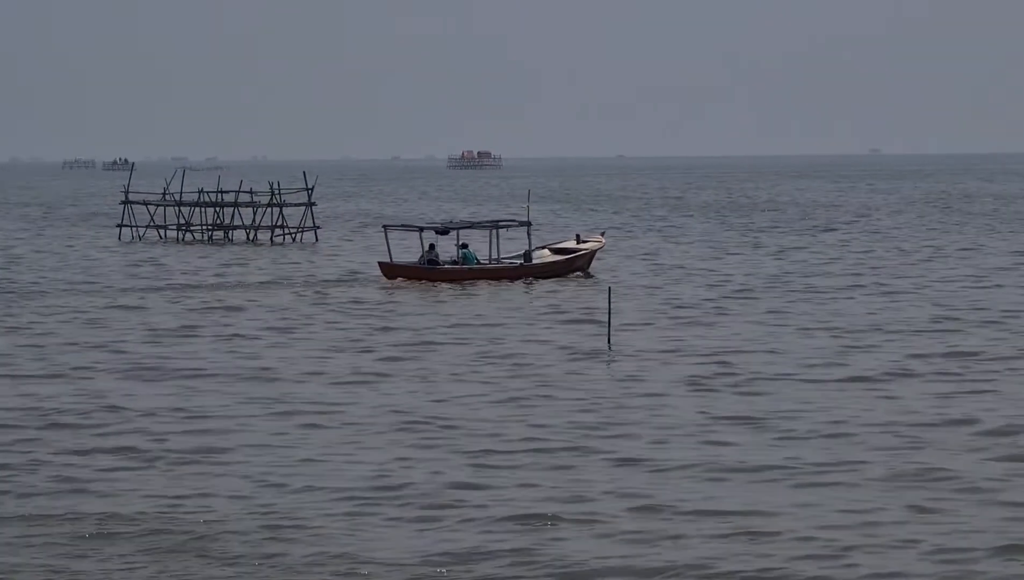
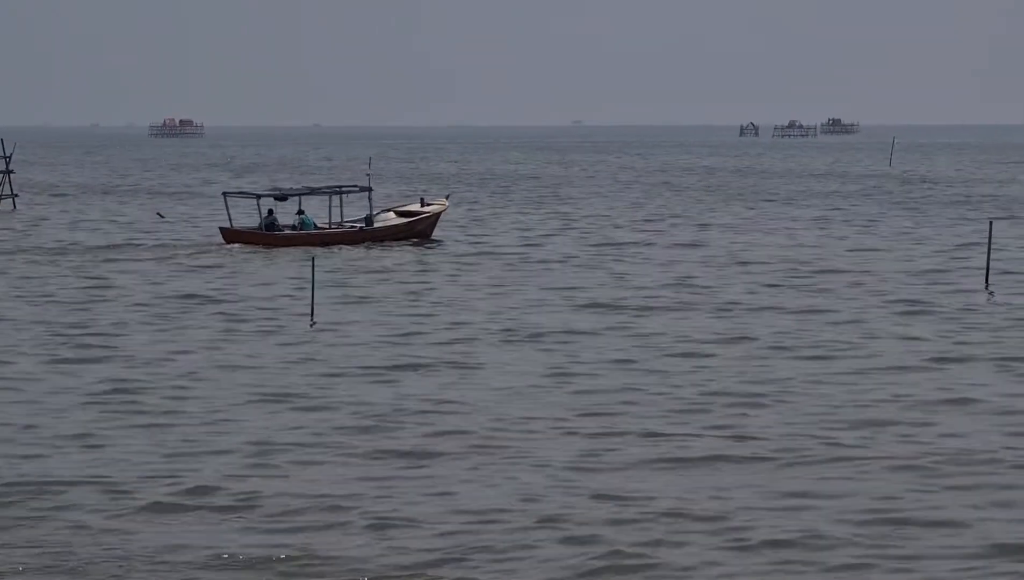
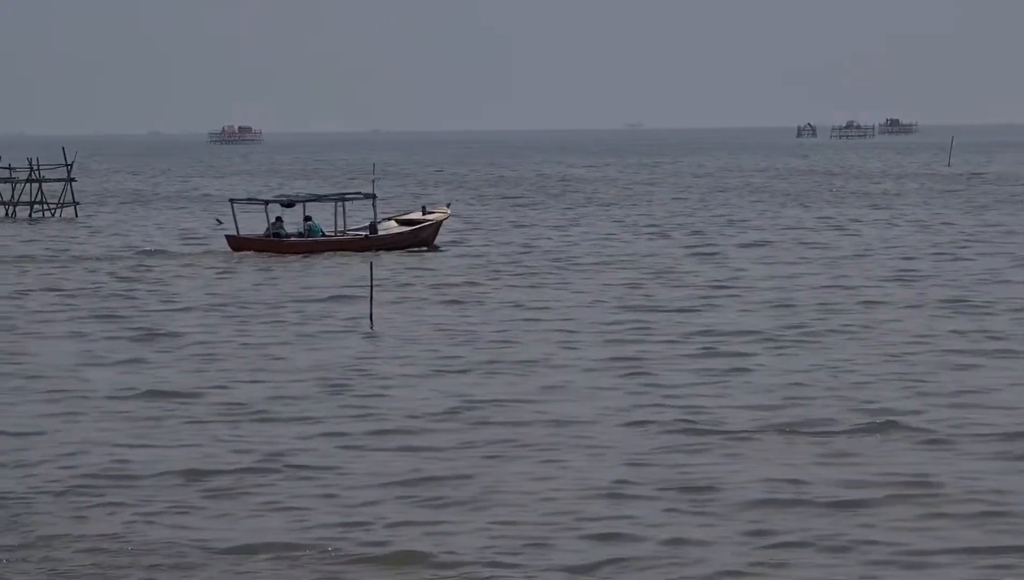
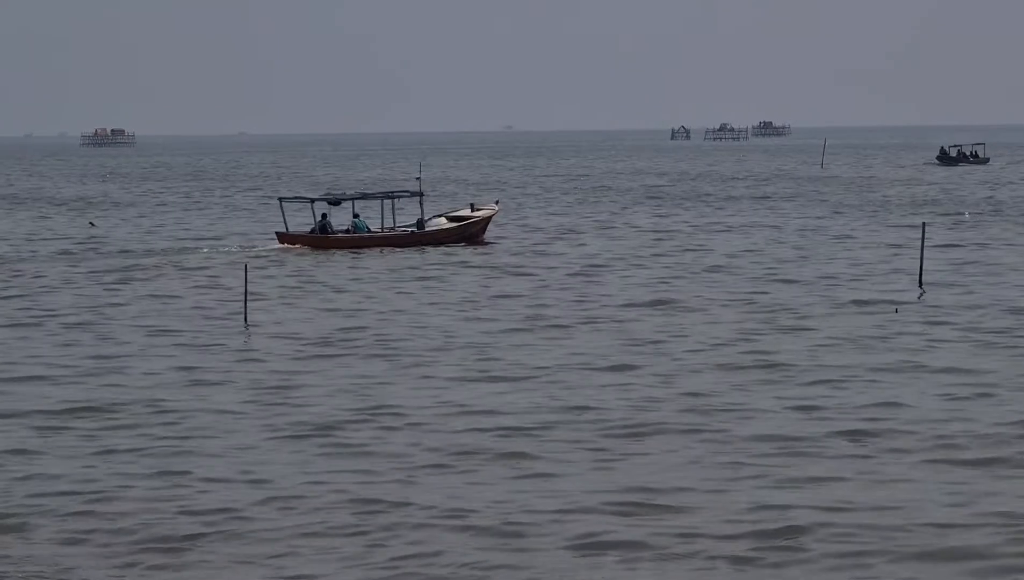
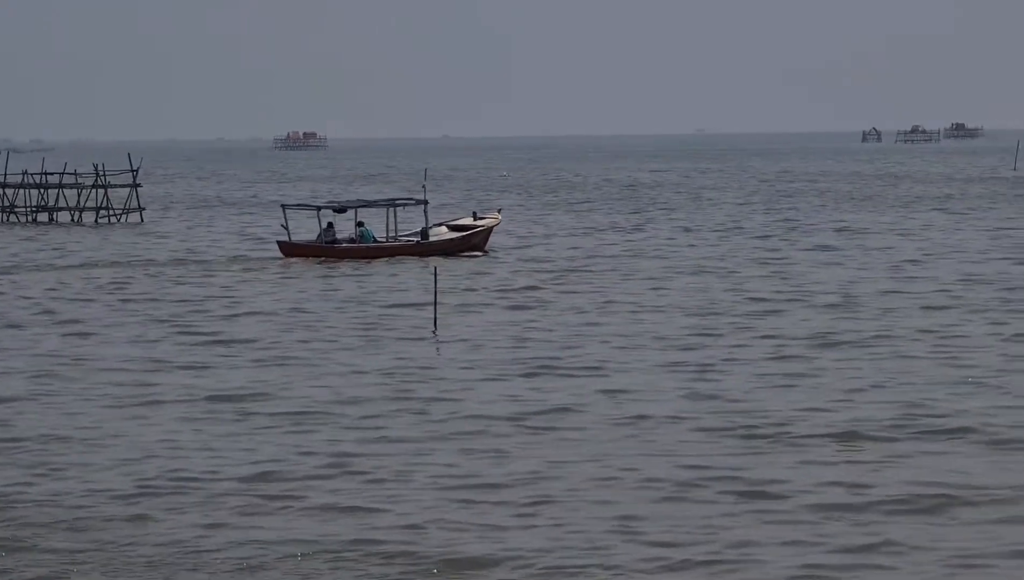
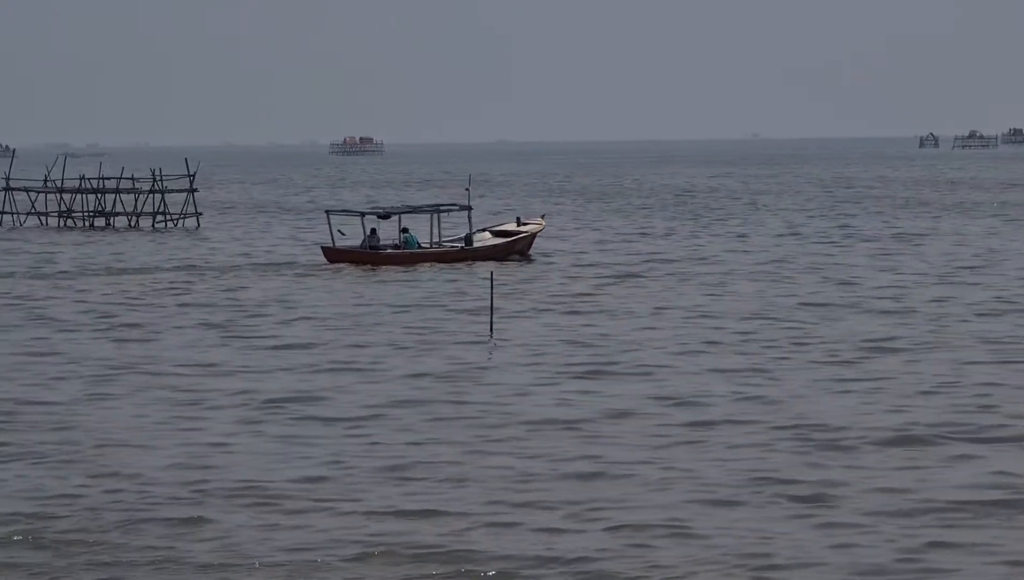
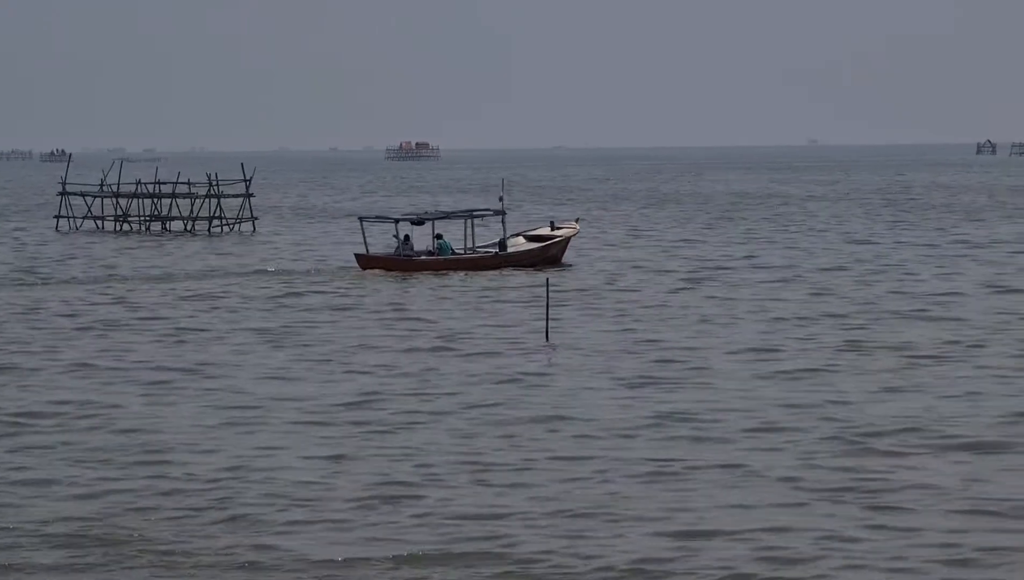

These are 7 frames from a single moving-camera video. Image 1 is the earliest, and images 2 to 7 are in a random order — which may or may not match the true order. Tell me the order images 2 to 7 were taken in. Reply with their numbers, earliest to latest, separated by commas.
7, 6, 5, 3, 2, 4
